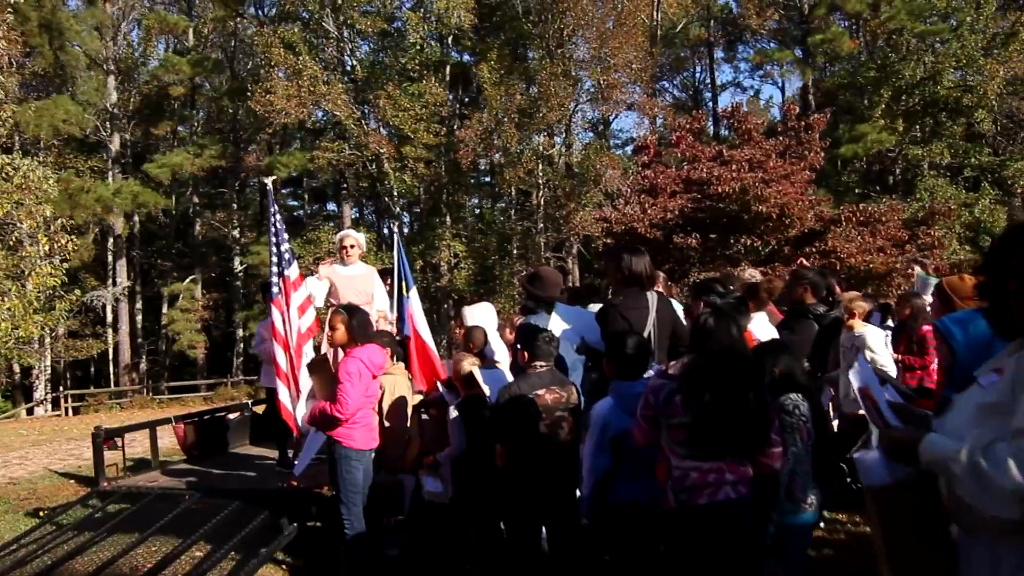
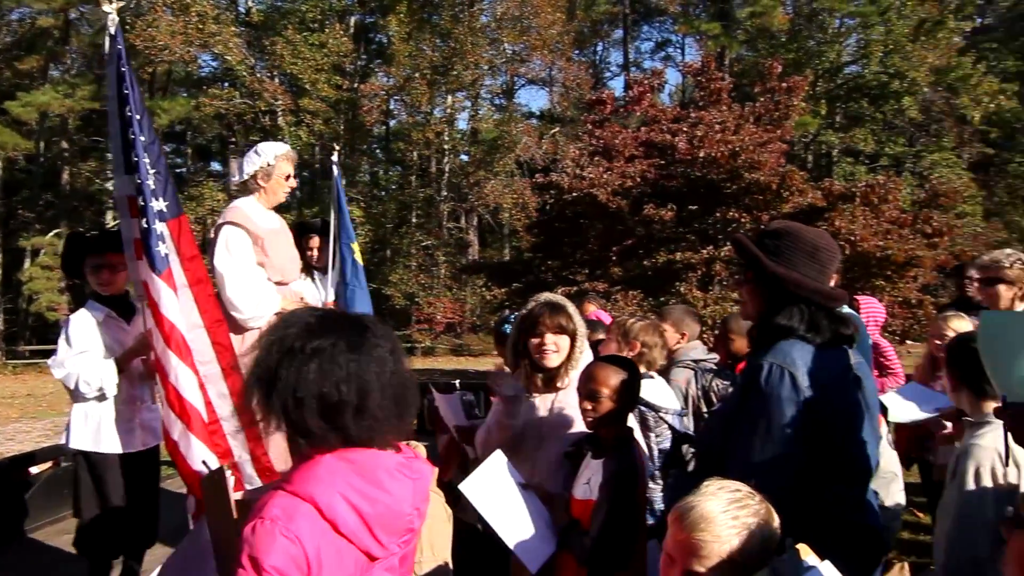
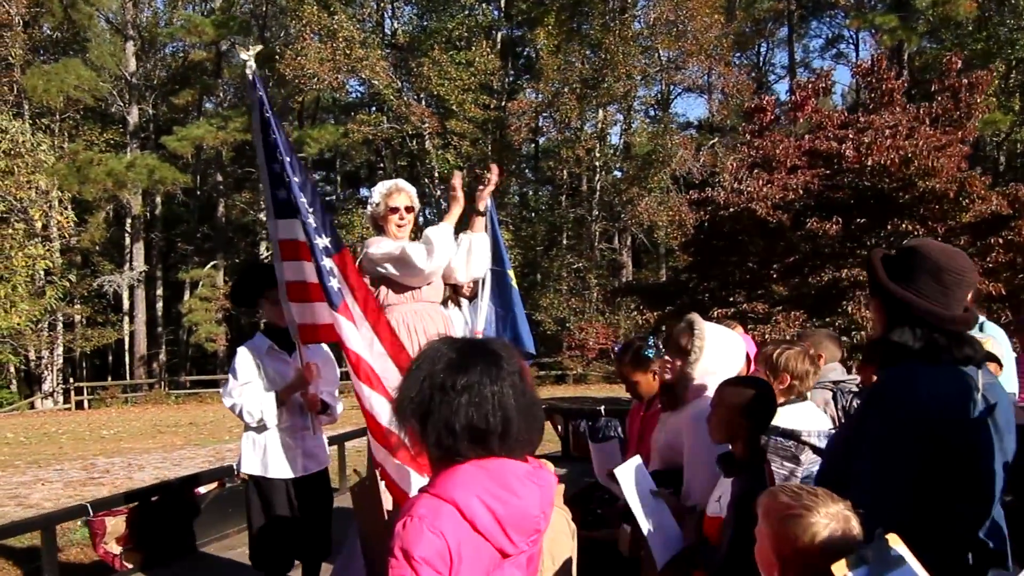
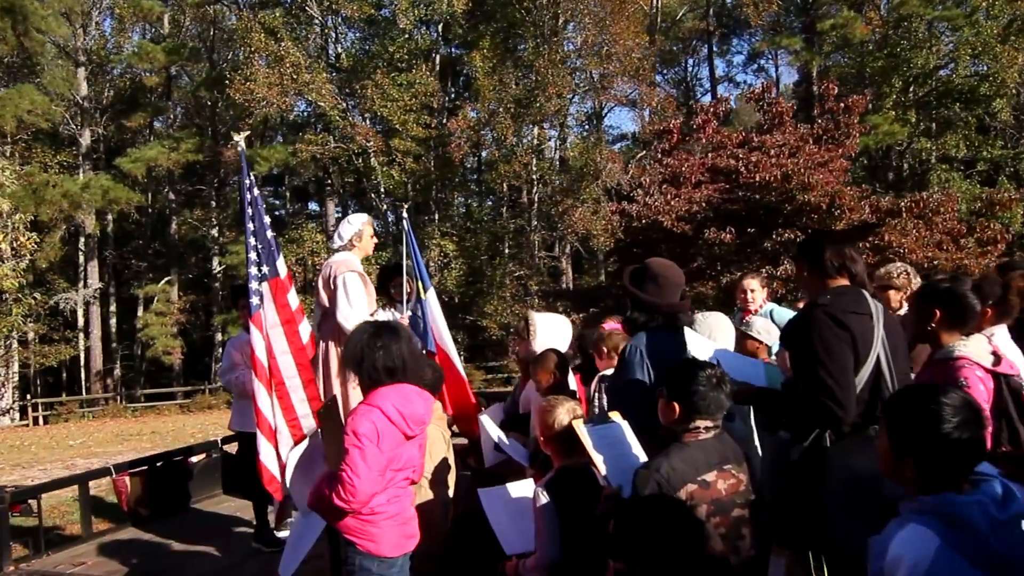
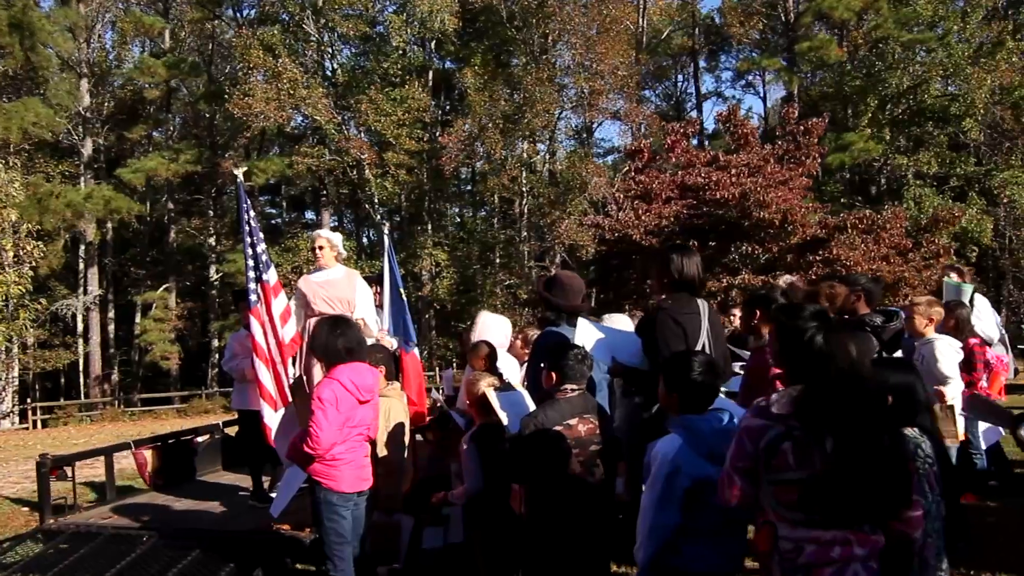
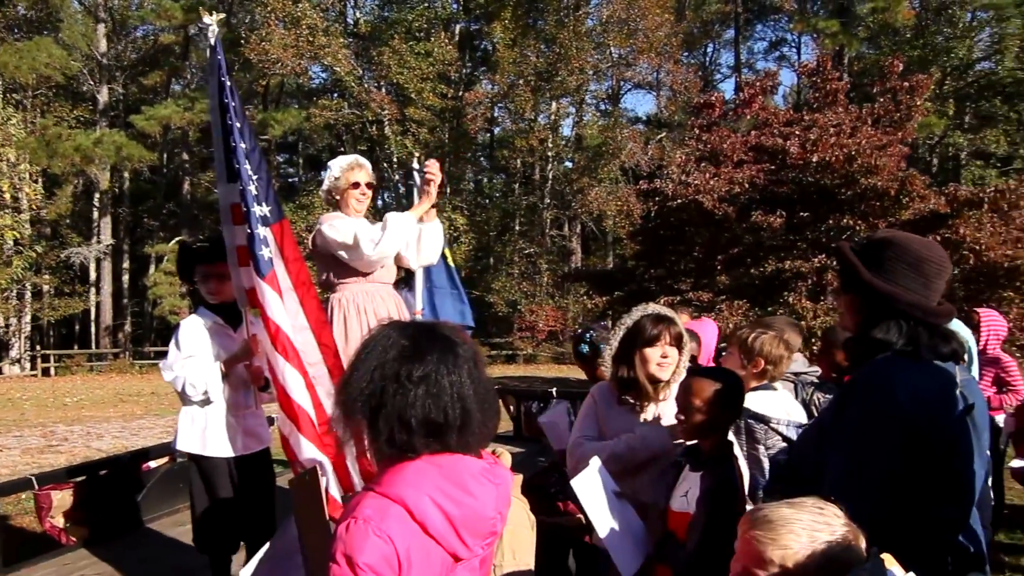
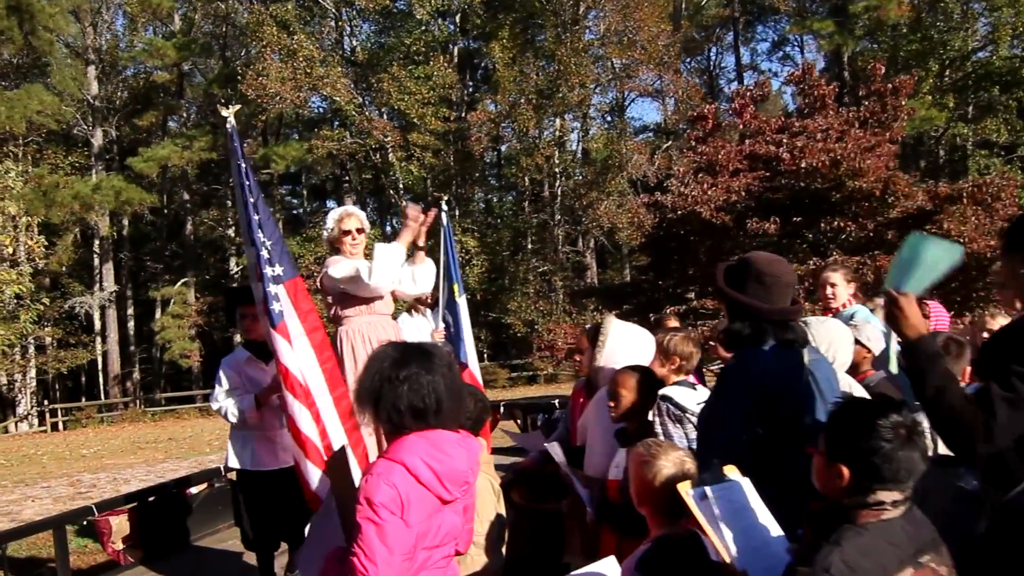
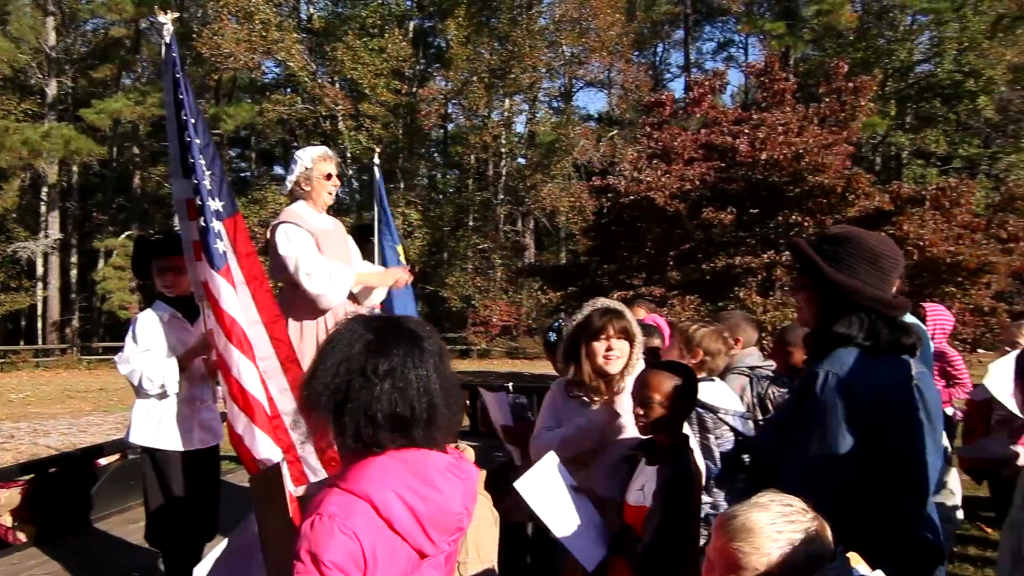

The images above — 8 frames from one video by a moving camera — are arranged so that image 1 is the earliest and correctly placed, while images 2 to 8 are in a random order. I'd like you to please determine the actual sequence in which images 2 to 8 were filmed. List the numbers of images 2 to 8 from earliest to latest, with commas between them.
5, 4, 7, 3, 6, 8, 2
